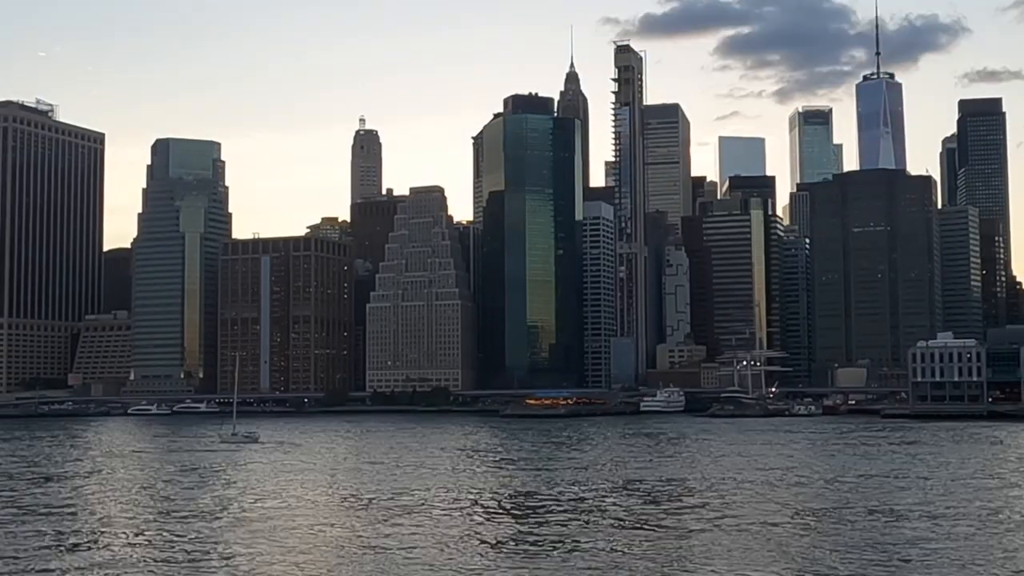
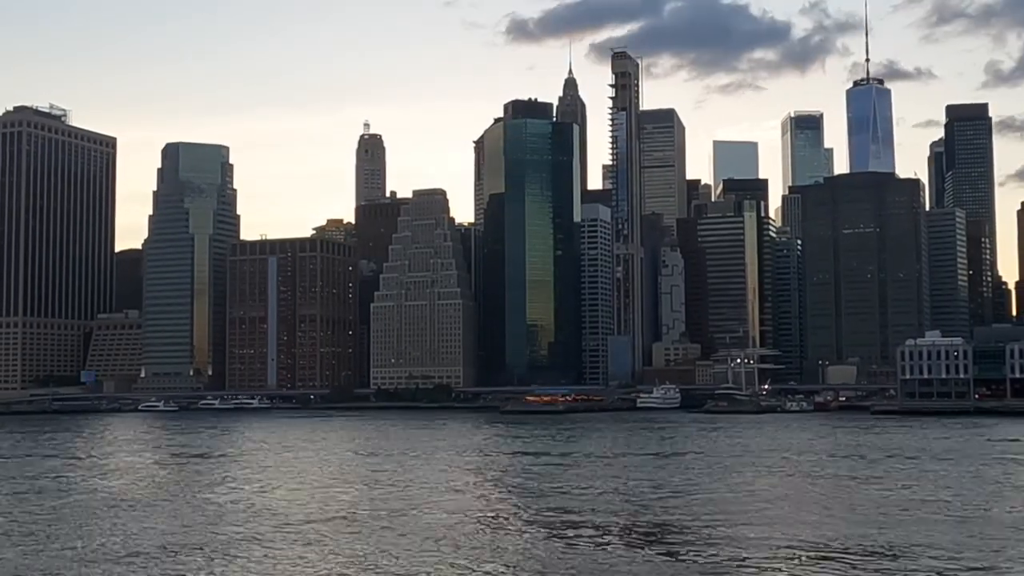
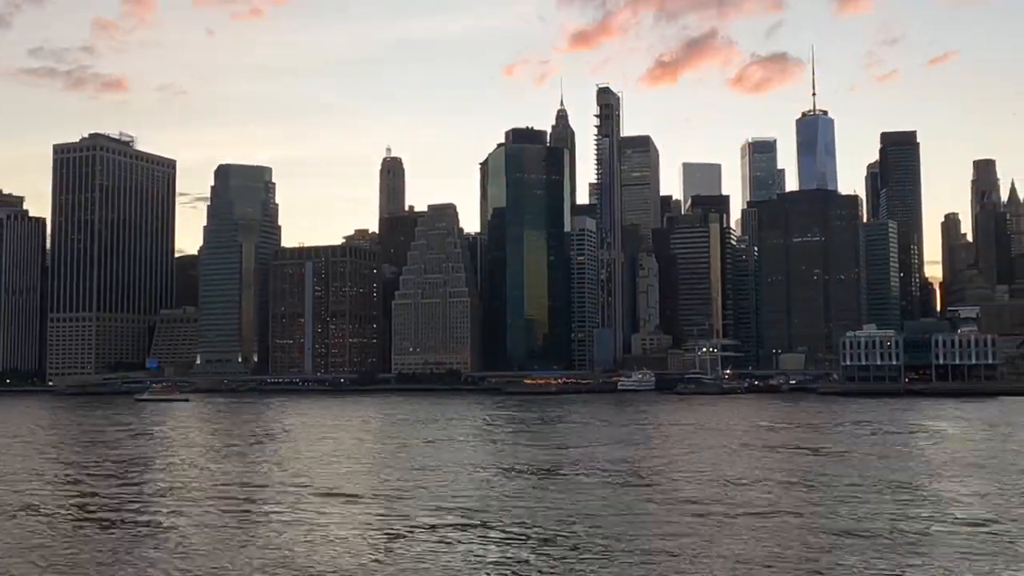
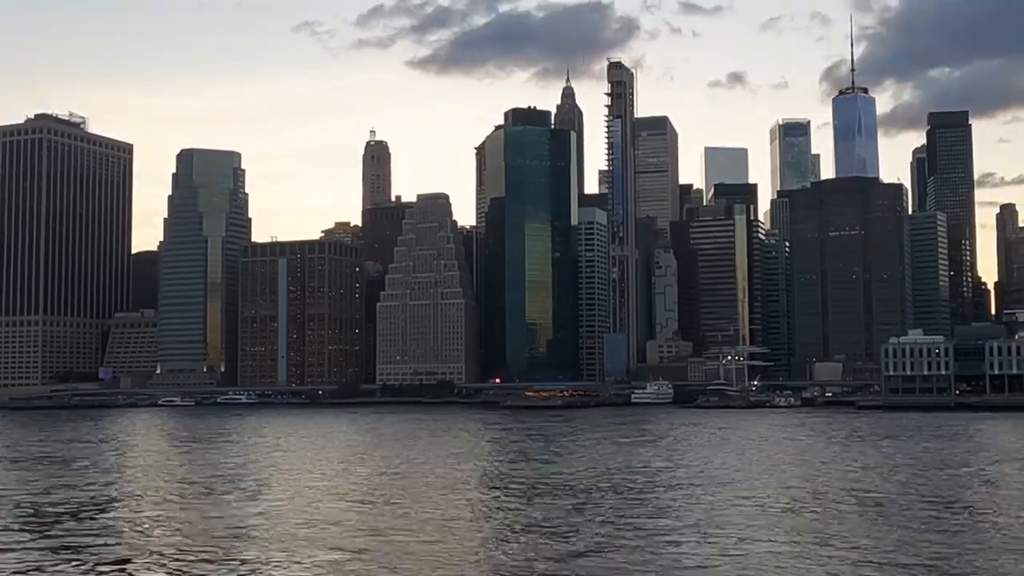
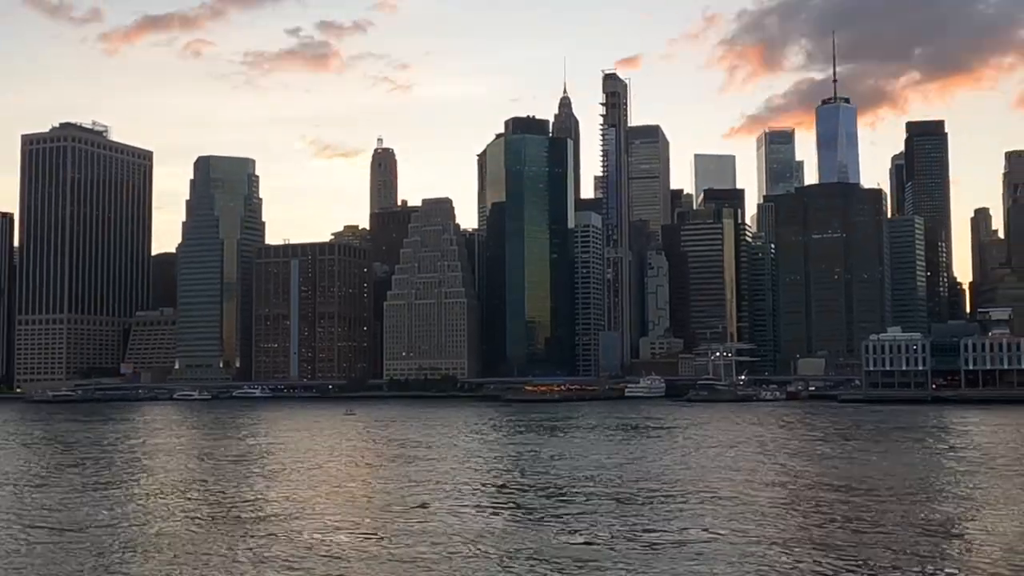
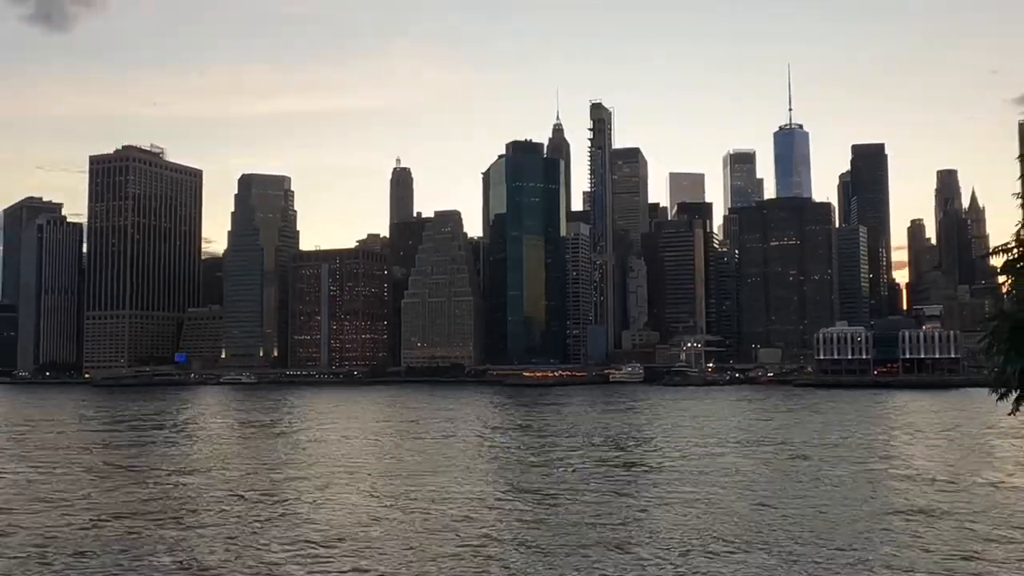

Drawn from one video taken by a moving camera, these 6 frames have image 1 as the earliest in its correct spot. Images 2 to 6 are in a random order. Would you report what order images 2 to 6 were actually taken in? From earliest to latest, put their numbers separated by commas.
2, 4, 5, 3, 6
